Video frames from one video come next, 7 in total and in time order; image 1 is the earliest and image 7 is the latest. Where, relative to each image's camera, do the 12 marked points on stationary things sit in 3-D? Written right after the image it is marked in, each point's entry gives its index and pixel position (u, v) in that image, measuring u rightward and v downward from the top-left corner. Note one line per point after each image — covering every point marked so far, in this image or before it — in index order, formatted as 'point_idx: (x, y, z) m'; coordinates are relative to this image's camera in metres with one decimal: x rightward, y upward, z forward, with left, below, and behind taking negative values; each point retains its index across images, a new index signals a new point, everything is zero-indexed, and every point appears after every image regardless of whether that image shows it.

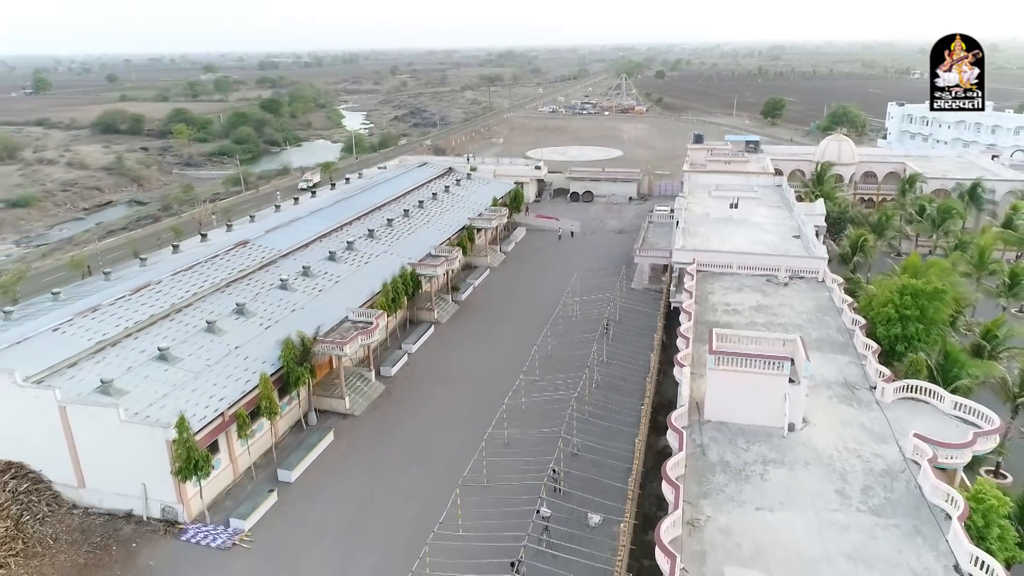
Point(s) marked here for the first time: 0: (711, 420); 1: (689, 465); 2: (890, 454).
0: (+5.2, -3.4, +17.4) m
1: (+4.1, -4.1, +15.6) m
2: (+9.0, -3.9, +15.9) m
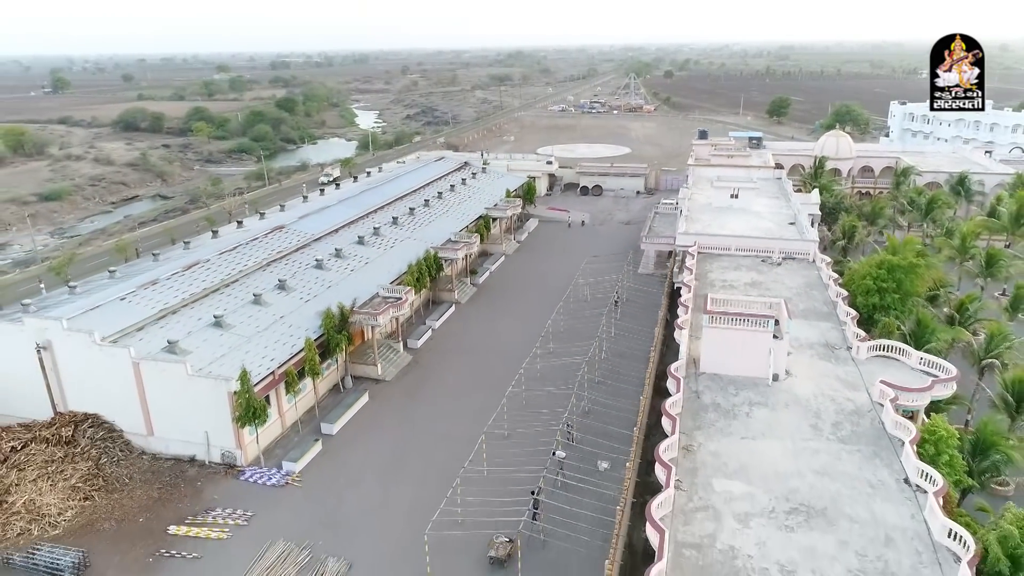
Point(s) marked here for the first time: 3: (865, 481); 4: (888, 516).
0: (+5.8, -2.5, +20.0) m
1: (+4.7, -3.2, +18.2) m
2: (+9.6, -3.0, +18.5) m
3: (+8.0, -4.3, +15.1) m
4: (+7.9, -4.7, +13.9) m
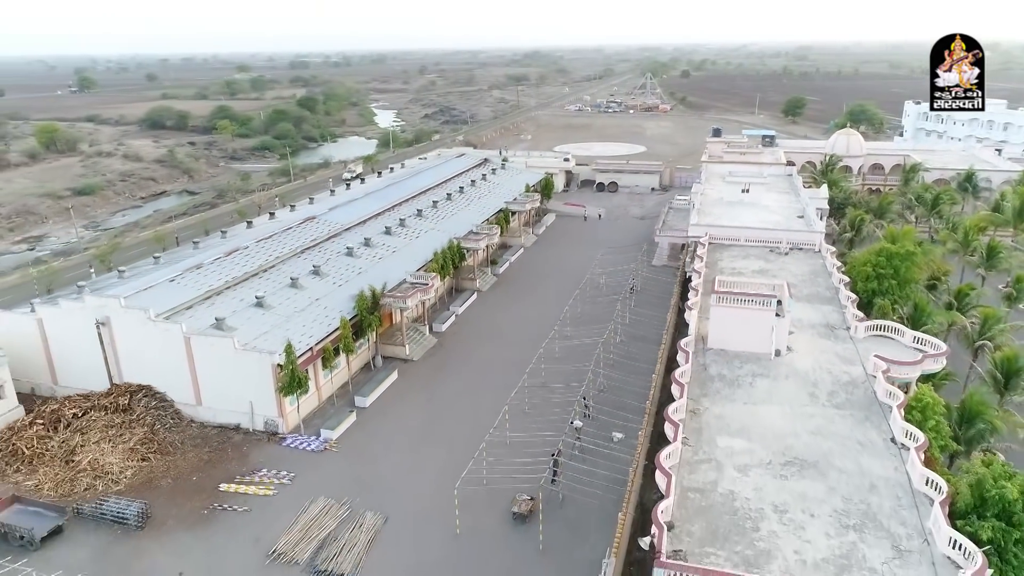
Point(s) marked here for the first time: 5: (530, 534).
0: (+6.5, -1.9, +21.7) m
1: (+5.4, -2.6, +19.9) m
2: (+10.3, -2.5, +20.0) m
3: (+8.6, -3.8, +16.7) m
4: (+8.4, -4.2, +15.5) m
5: (+0.5, -7.2, +19.6) m
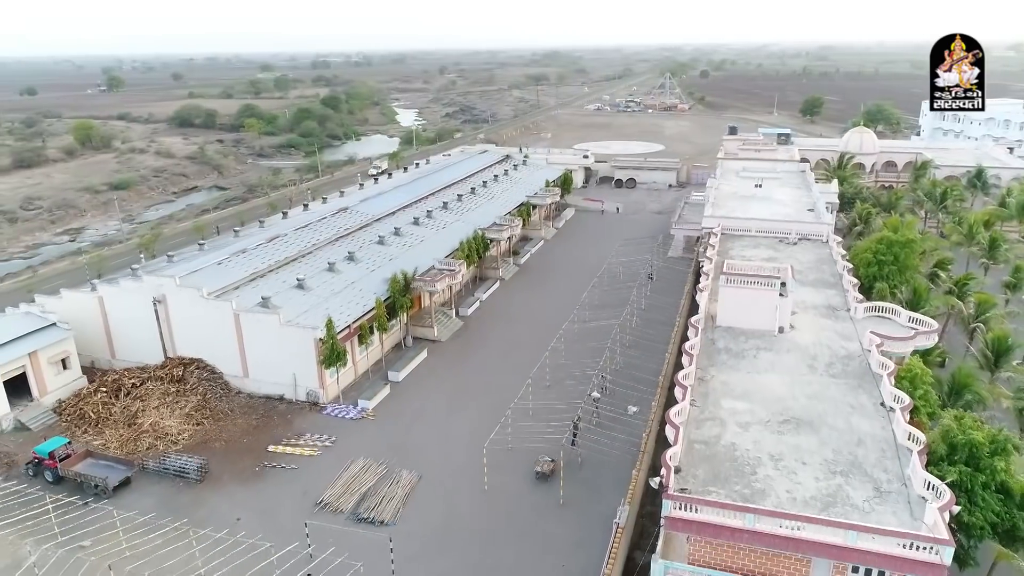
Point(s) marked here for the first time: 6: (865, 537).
0: (+7.4, -1.3, +23.5) m
1: (+6.2, -2.0, +21.7) m
2: (+11.1, -1.9, +21.7) m
3: (+9.3, -3.2, +18.4) m
4: (+9.1, -3.6, +17.3) m
5: (+1.3, -6.6, +21.6) m
6: (+7.0, -5.0, +13.3) m
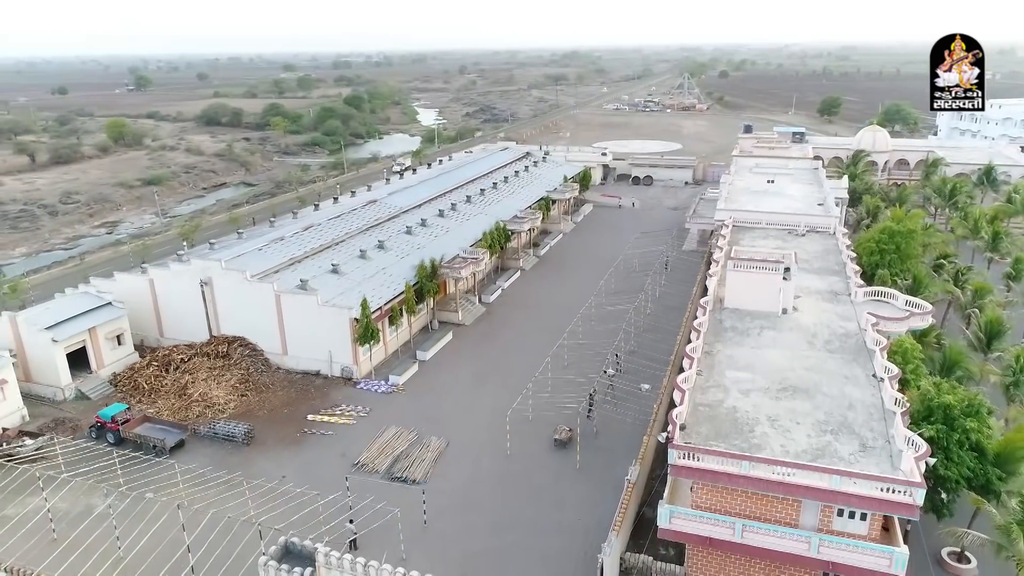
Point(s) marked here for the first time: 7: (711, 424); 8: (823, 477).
0: (+8.2, -0.7, +25.2) m
1: (+6.9, -1.4, +23.5) m
2: (+11.8, -1.3, +23.3) m
3: (+10.0, -2.6, +20.1) m
4: (+9.7, -3.0, +19.0) m
5: (+2.0, -5.9, +23.4) m
6: (+7.6, -4.4, +15.0) m
7: (+5.3, -3.6, +17.8) m
8: (+7.1, -4.3, +15.2) m
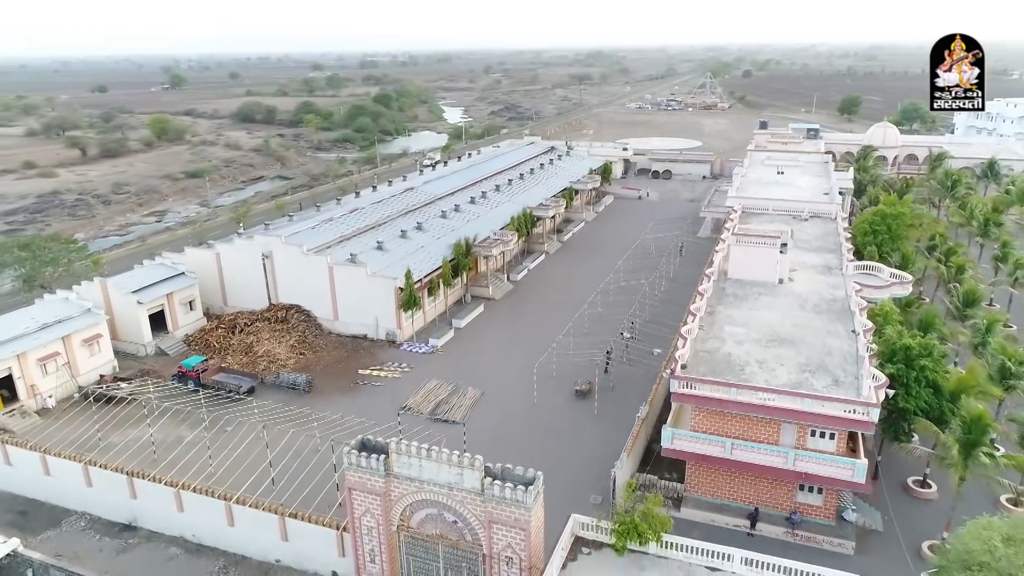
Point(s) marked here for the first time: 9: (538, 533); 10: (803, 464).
0: (+9.4, +0.4, +28.4) m
1: (+8.1, -0.2, +26.7) m
2: (+13.0, -0.2, +26.5) m
3: (+10.9, -1.5, +23.3) m
4: (+10.7, -1.9, +22.1) m
5: (+3.1, -4.7, +26.8) m
6: (+8.4, -3.2, +18.3) m
7: (+6.2, -2.4, +21.1) m
8: (+7.9, -3.2, +18.5) m
9: (+0.6, -5.8, +15.8) m
10: (+8.2, -5.0, +18.7) m
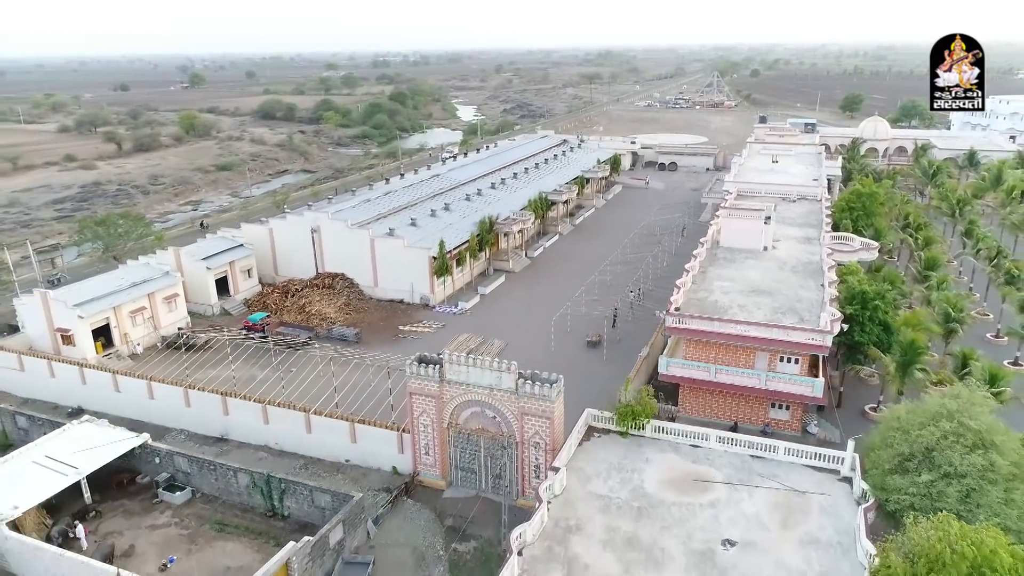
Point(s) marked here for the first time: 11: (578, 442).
0: (+10.4, +2.1, +32.8) m
1: (+9.1, +1.5, +31.2) m
2: (+14.0, +1.4, +30.8) m
3: (+11.9, +0.2, +27.7) m
4: (+11.6, -0.2, +26.6) m
5: (+4.0, -3.0, +31.4) m
6: (+9.3, -1.6, +22.7) m
7: (+7.1, -0.8, +25.6) m
8: (+8.8, -1.5, +22.9) m
9: (+1.5, -4.1, +20.4) m
10: (+9.1, -3.3, +23.1) m
11: (+1.9, -4.5, +19.6) m
